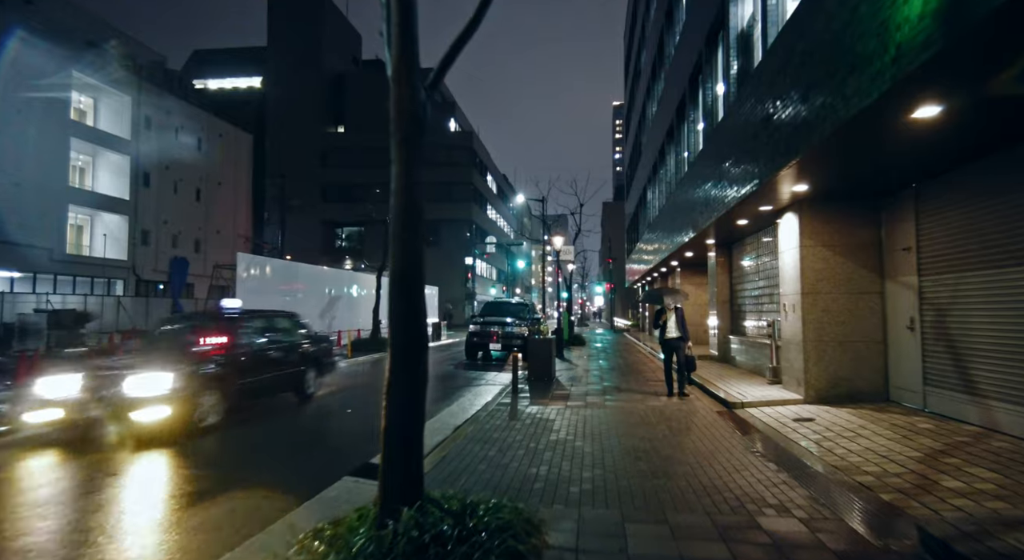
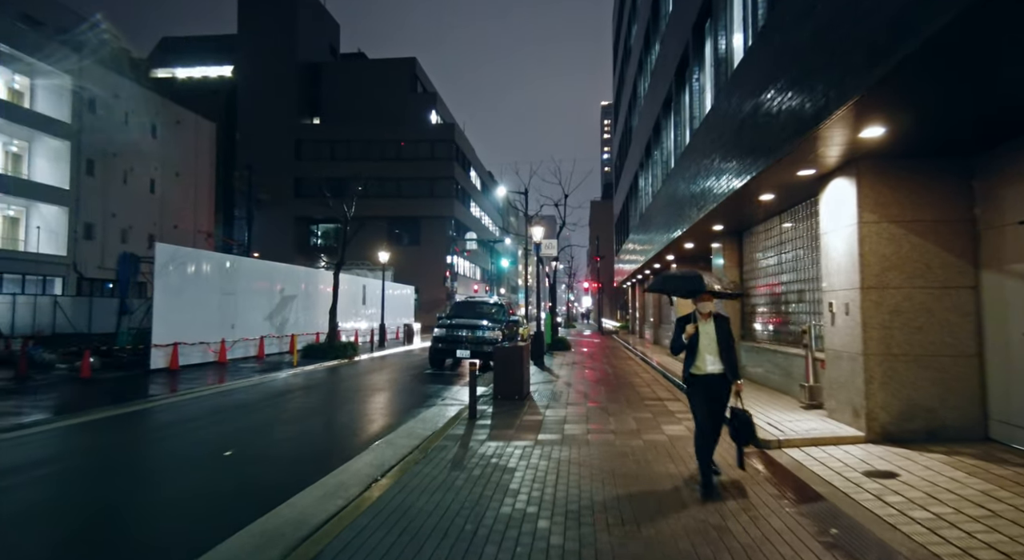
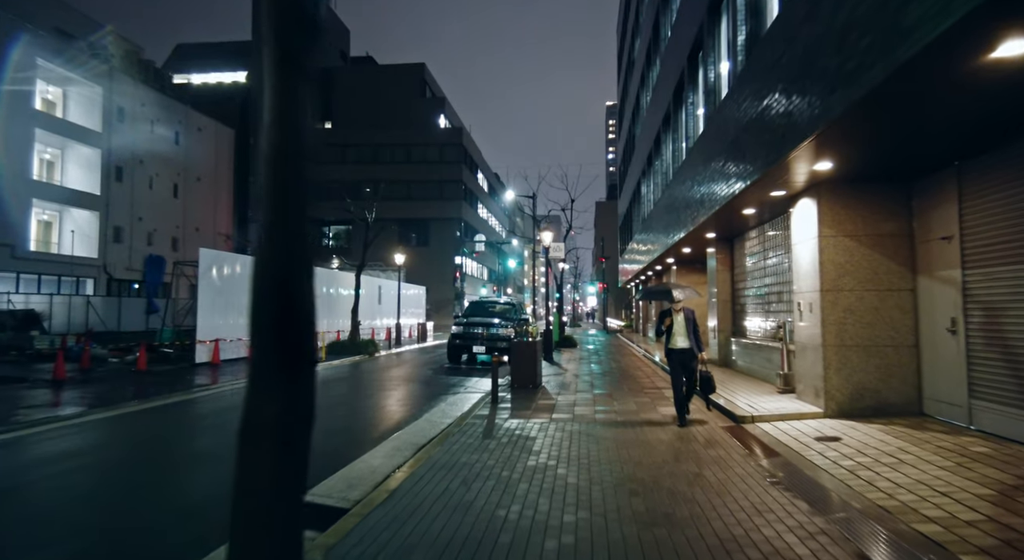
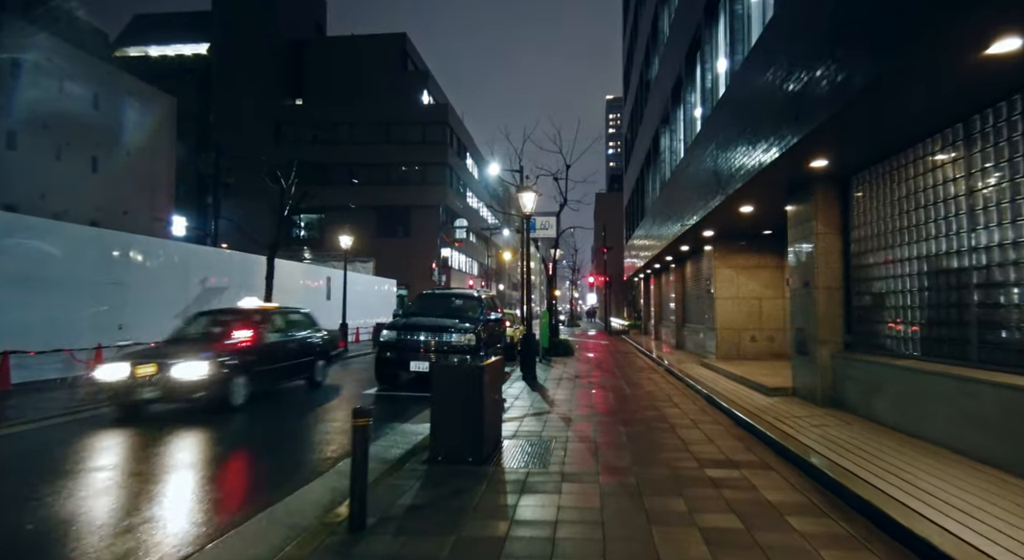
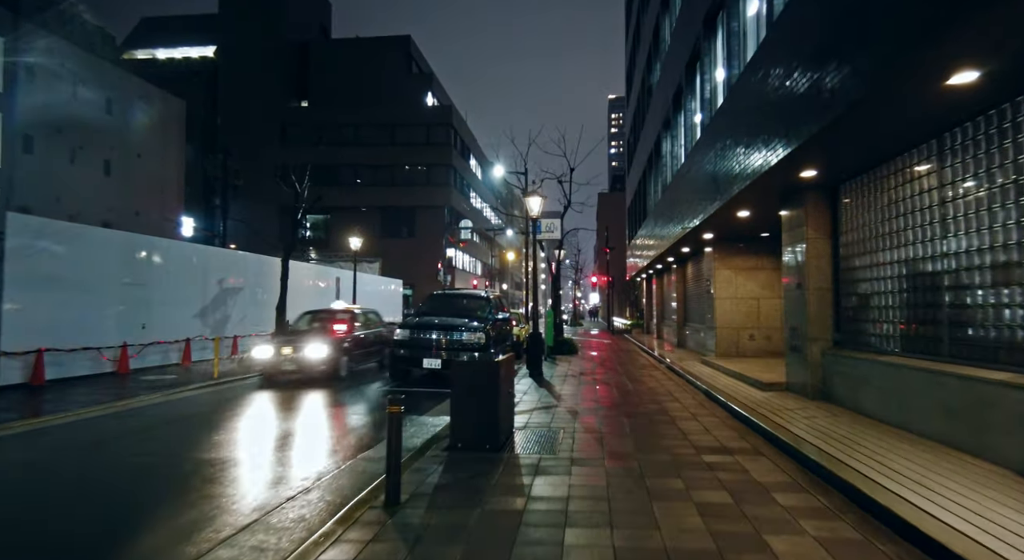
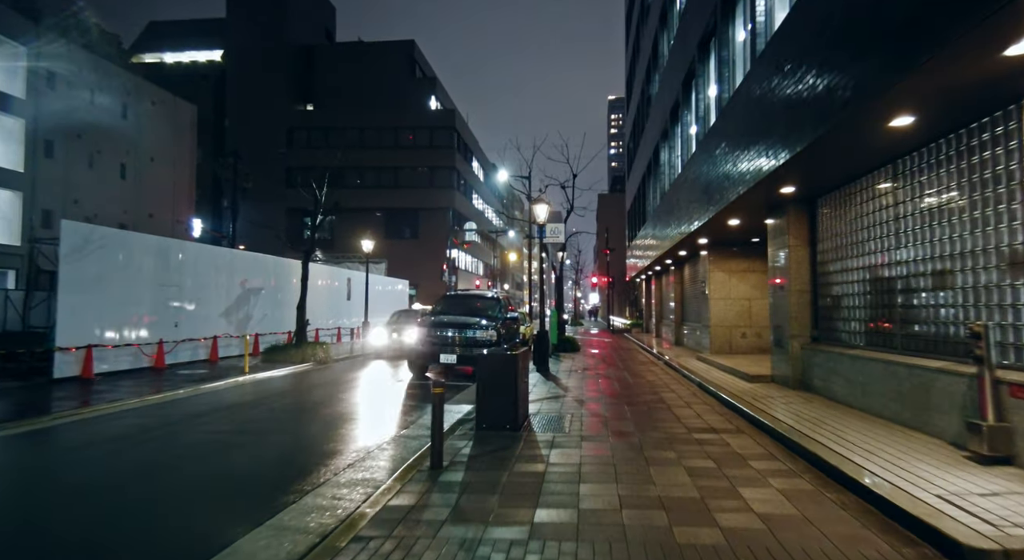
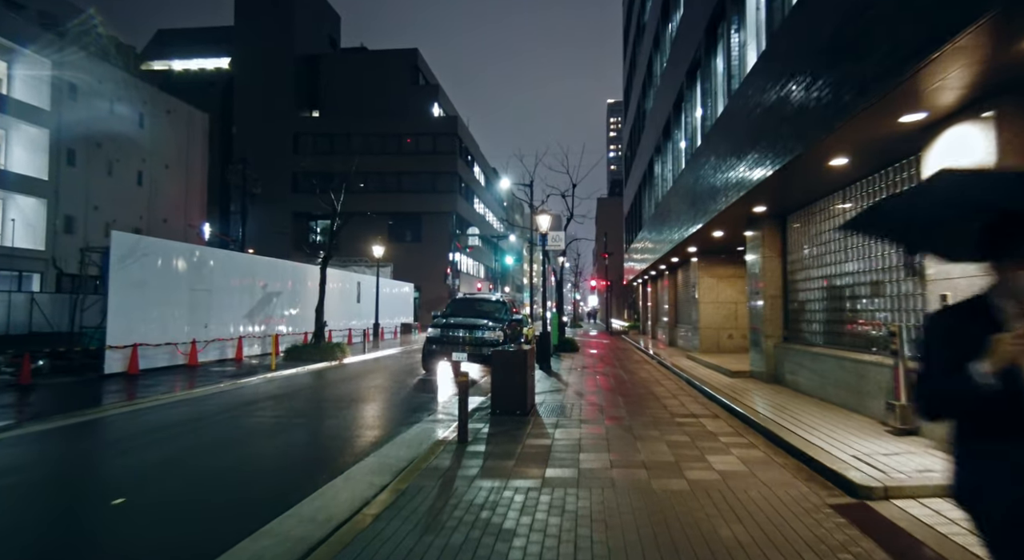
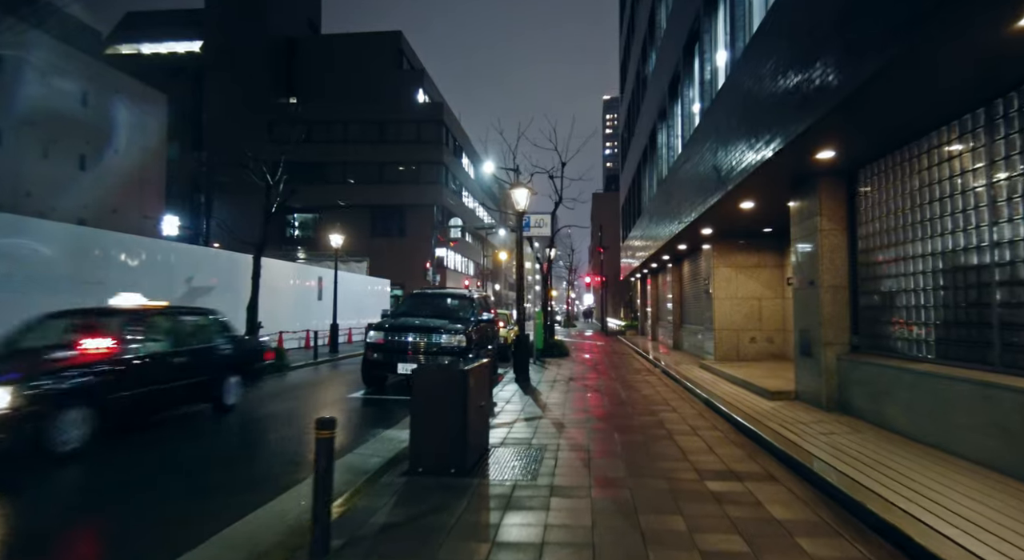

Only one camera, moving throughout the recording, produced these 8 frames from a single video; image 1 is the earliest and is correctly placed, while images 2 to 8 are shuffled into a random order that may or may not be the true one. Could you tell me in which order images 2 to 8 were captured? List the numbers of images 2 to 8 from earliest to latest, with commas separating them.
3, 2, 7, 6, 5, 4, 8
